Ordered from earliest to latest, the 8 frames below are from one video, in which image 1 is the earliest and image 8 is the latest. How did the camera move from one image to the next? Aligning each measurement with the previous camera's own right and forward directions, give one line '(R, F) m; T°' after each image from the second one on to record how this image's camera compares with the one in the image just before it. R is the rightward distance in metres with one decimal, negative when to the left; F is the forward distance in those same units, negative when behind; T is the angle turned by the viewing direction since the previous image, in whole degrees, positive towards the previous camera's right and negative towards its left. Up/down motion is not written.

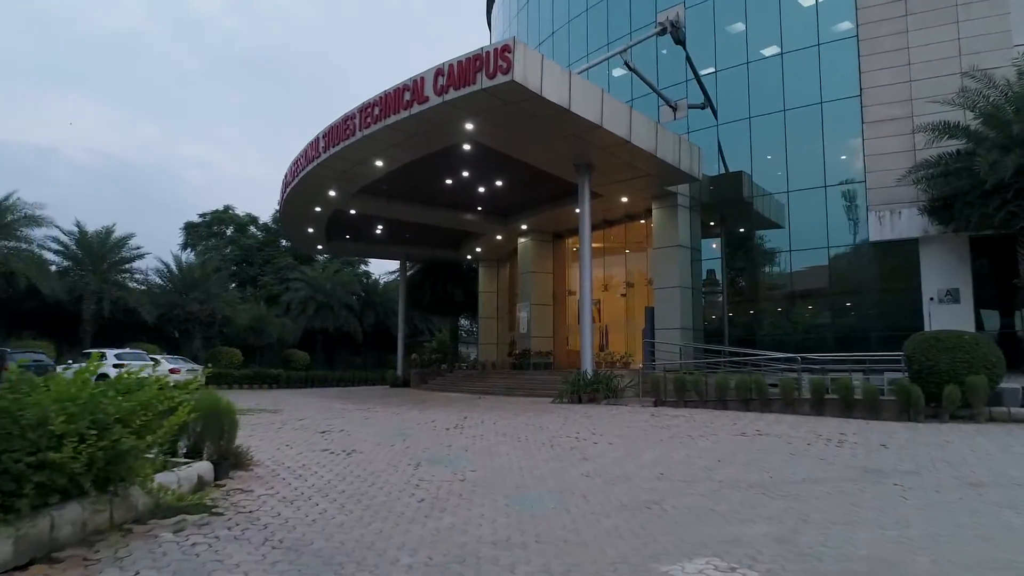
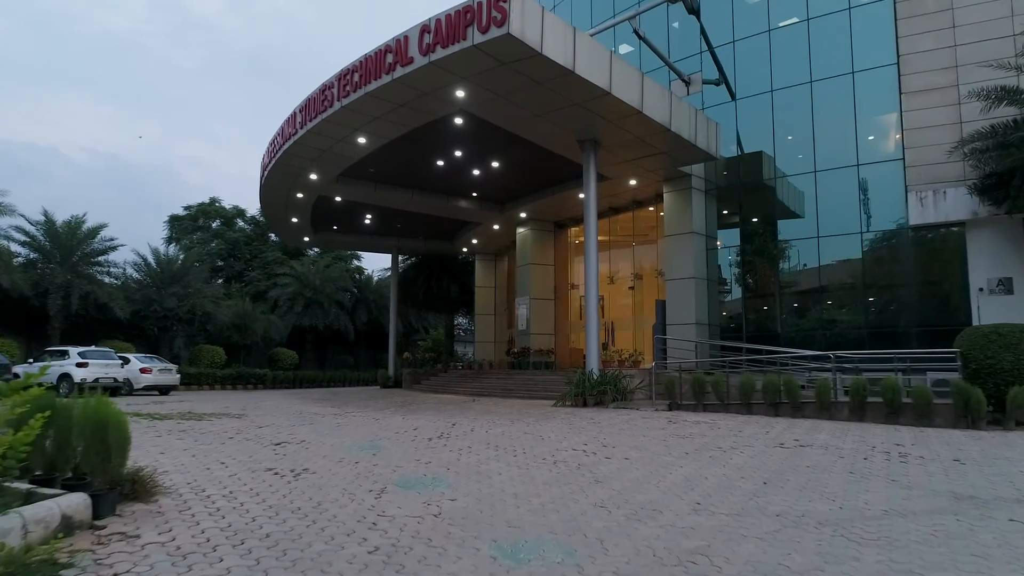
(+0.1, +2.0) m; 0°
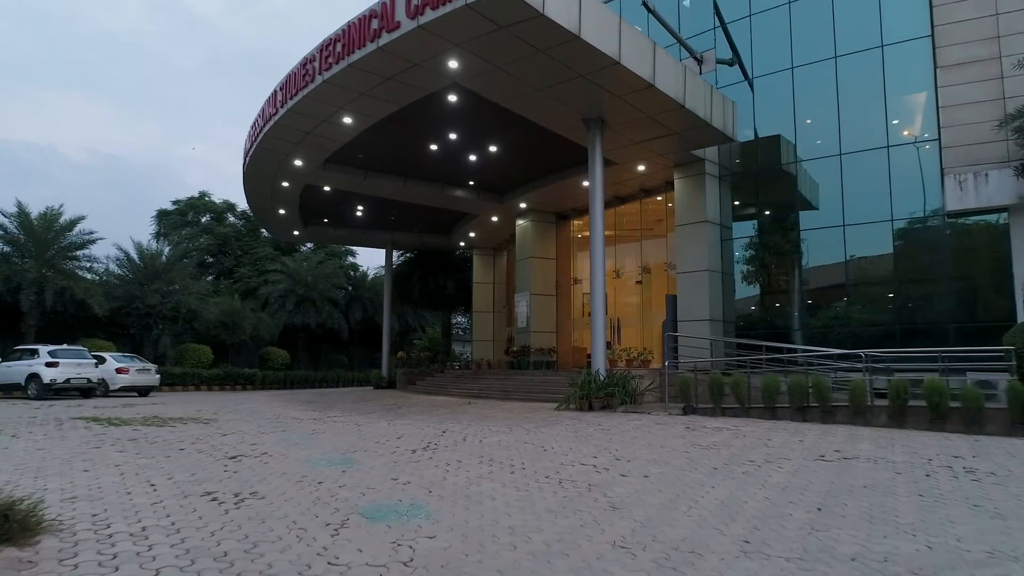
(0.0, +1.5) m; 0°
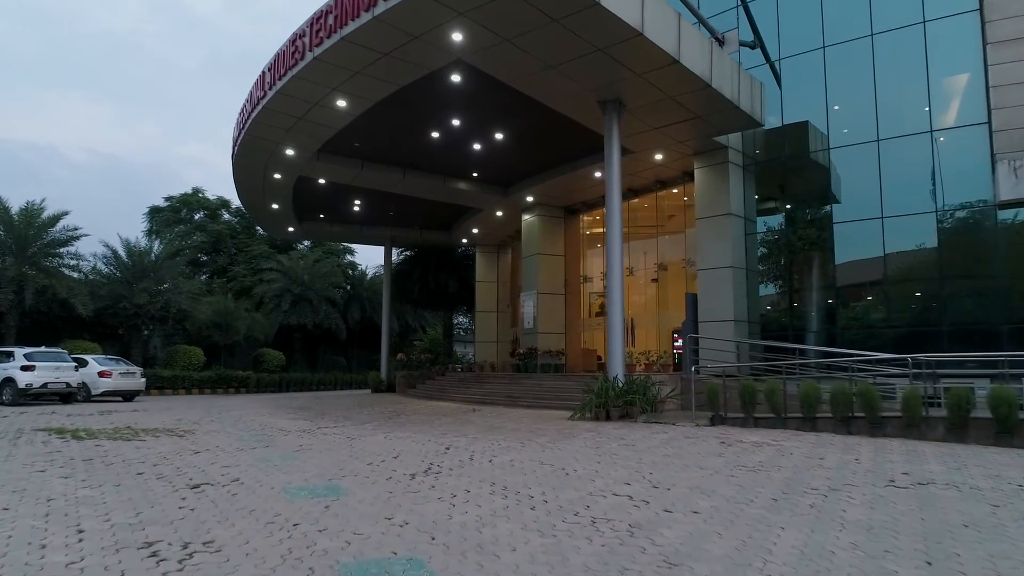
(-0.2, +1.3) m; 0°
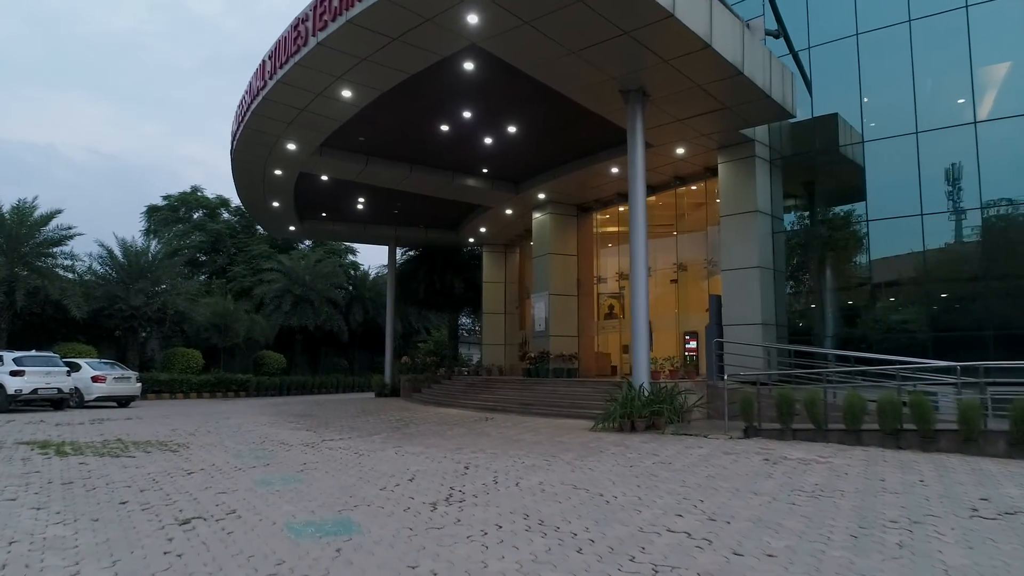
(-0.3, +0.9) m; 0°
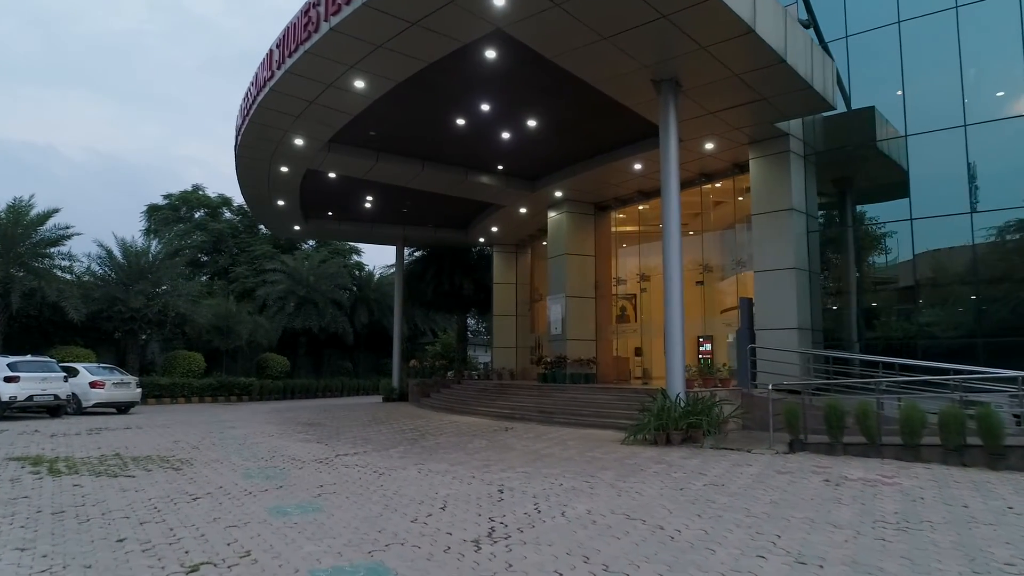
(-0.4, +0.8) m; 0°
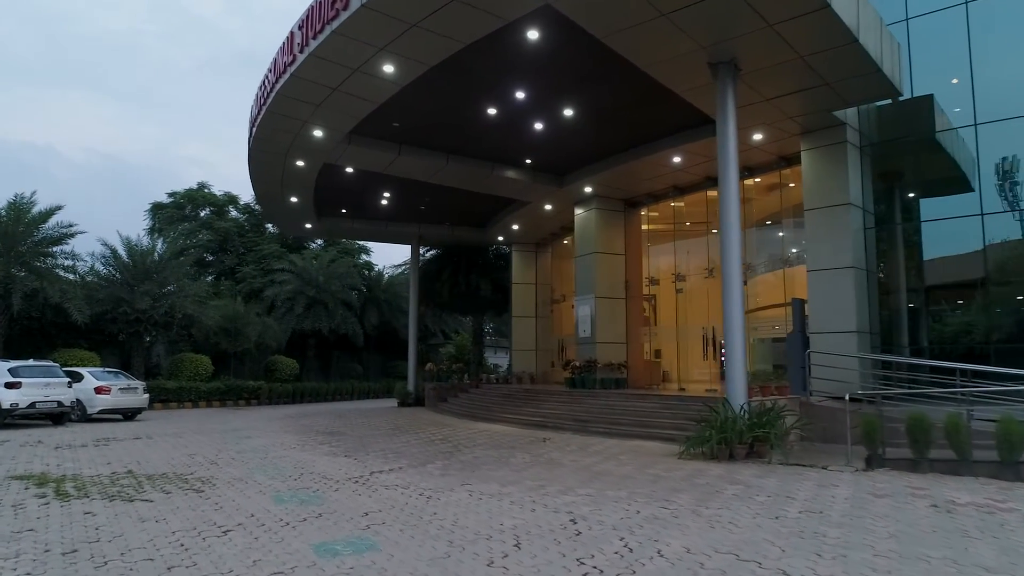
(-0.7, +1.0) m; 0°
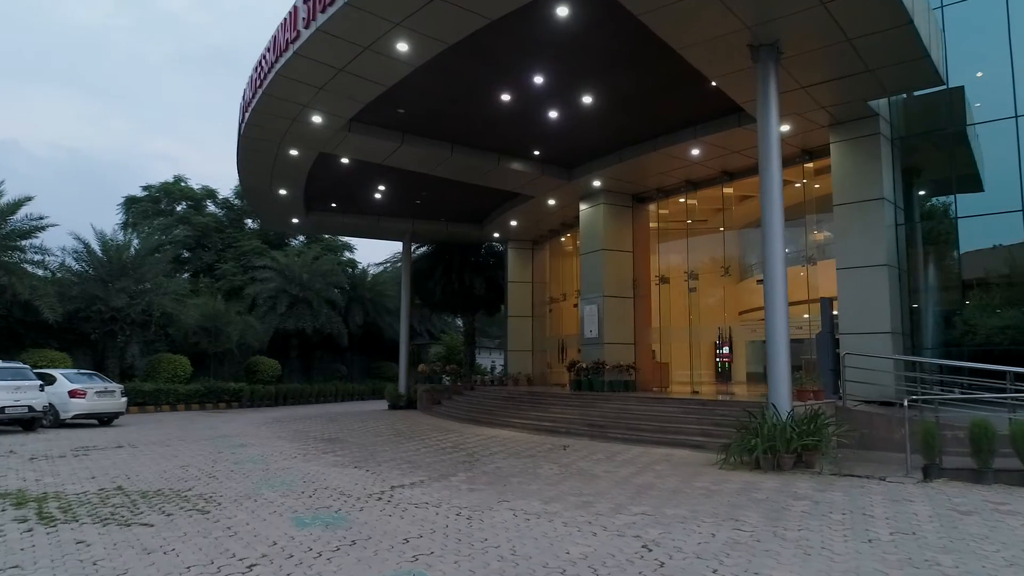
(-0.8, +0.9) m; +2°
